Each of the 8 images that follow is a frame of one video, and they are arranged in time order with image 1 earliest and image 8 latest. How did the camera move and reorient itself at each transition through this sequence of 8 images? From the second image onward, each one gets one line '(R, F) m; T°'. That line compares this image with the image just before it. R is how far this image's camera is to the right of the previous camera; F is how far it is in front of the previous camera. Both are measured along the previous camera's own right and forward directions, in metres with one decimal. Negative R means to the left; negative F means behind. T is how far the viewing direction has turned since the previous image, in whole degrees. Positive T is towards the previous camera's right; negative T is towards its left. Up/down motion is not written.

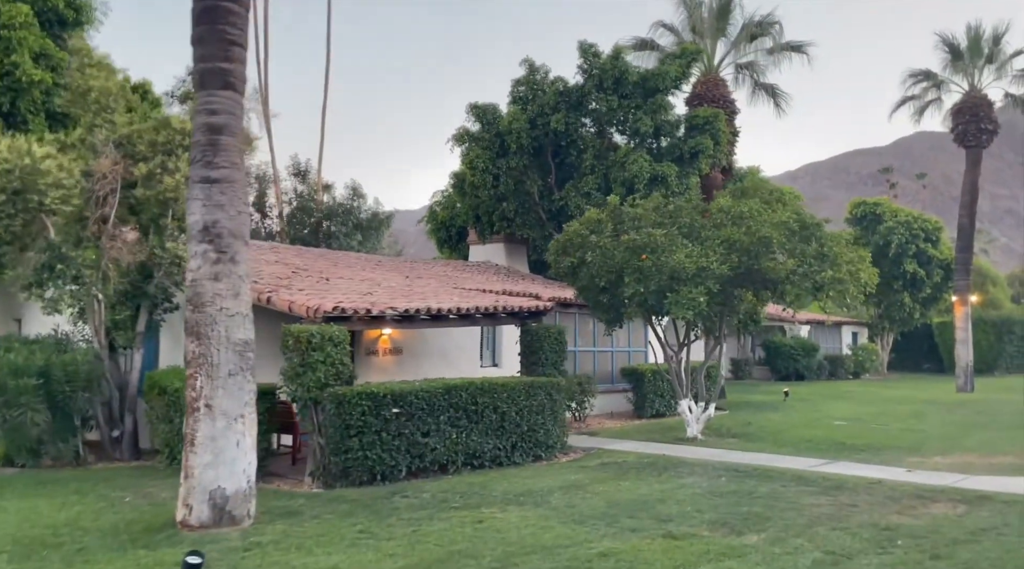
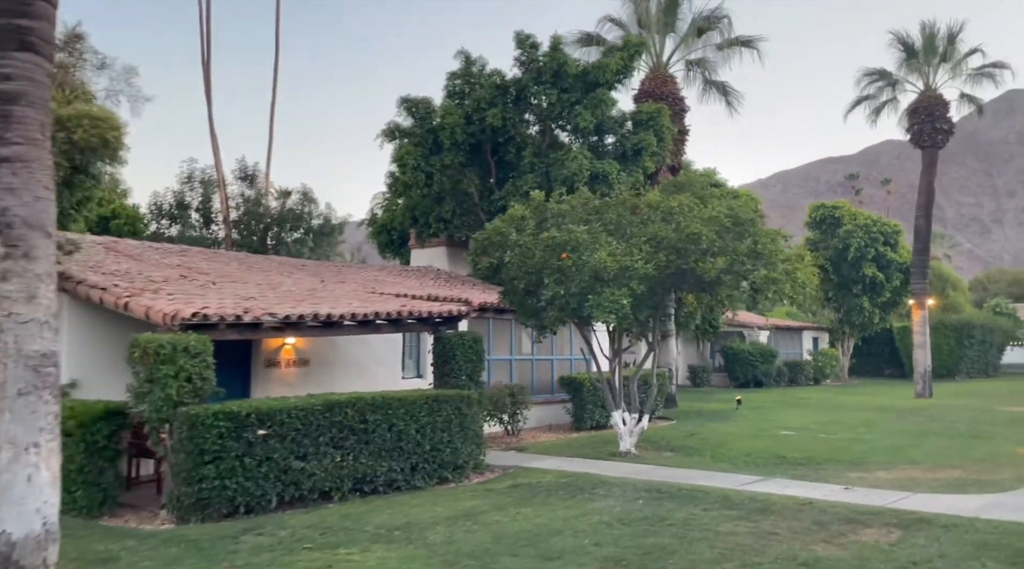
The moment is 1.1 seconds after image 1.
(+0.8, +1.1) m; +2°
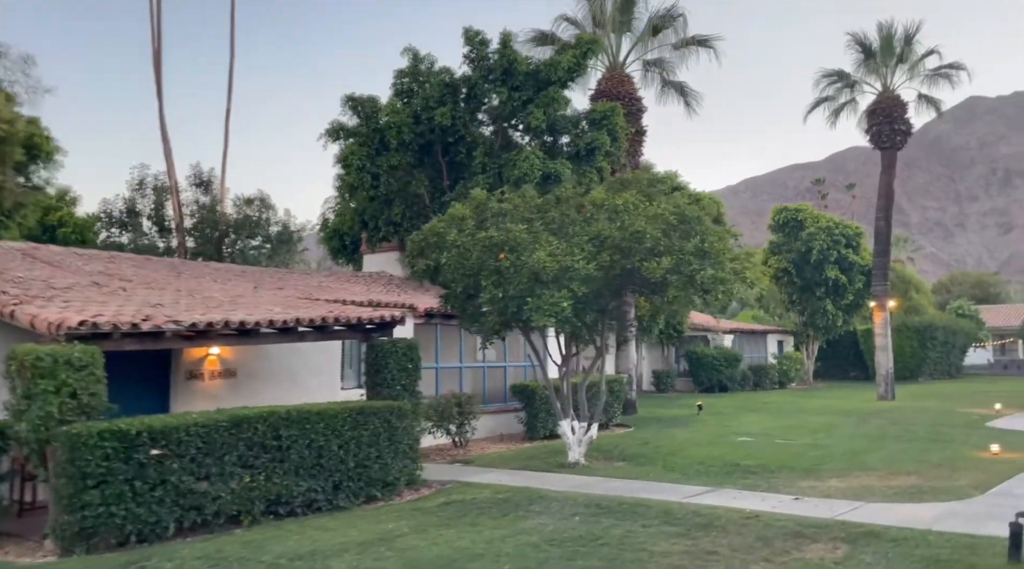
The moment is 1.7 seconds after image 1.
(+0.5, +0.6) m; +2°
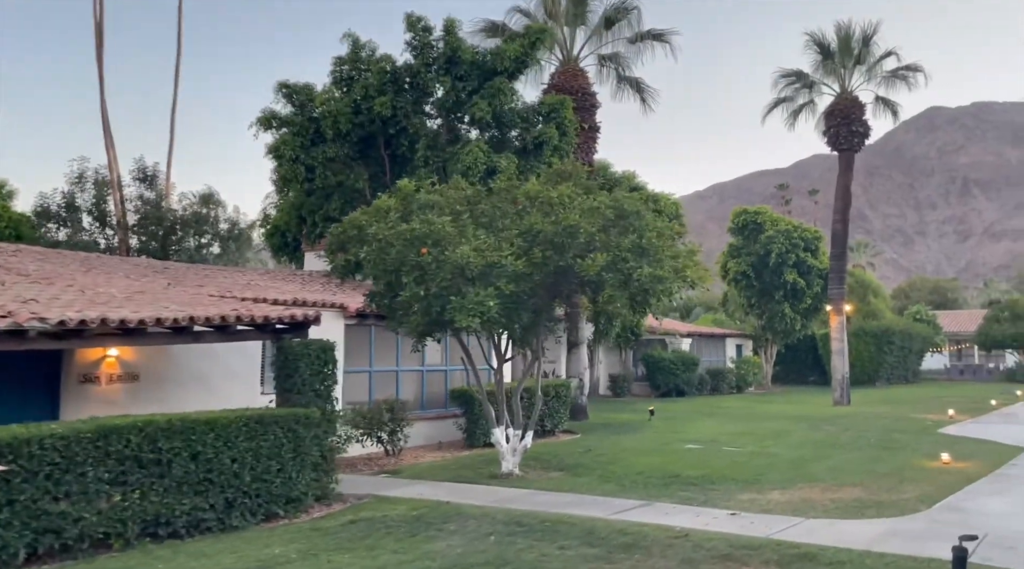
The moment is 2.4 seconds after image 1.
(+0.5, +0.8) m; +2°
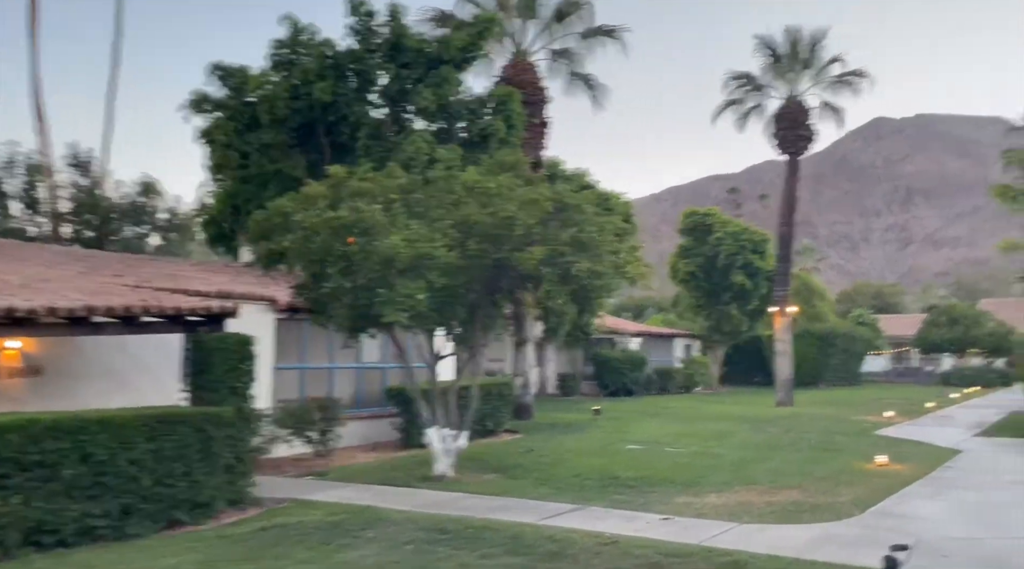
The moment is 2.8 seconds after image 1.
(+0.2, +0.5) m; +3°
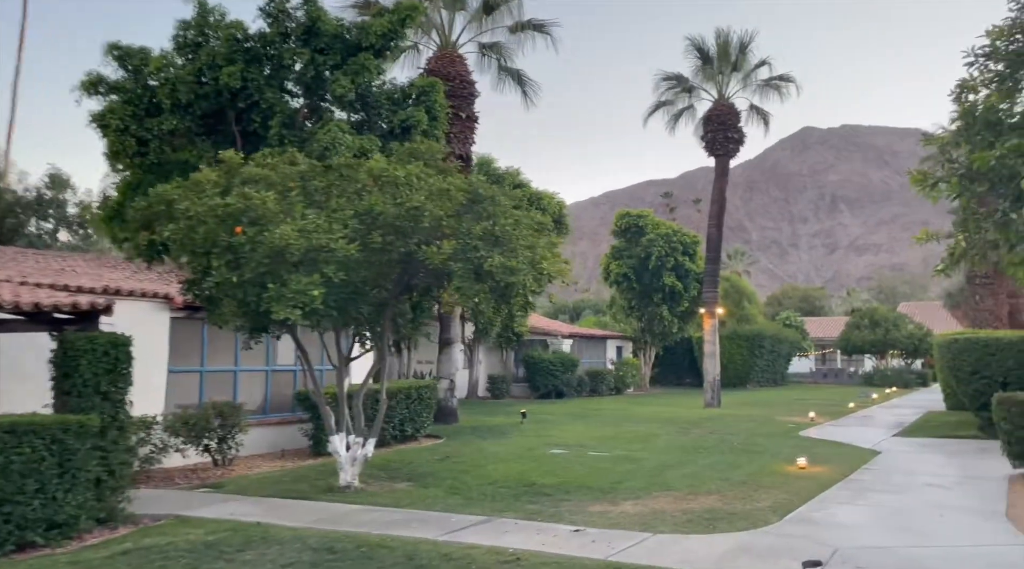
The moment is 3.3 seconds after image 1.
(+0.3, +0.7) m; +4°
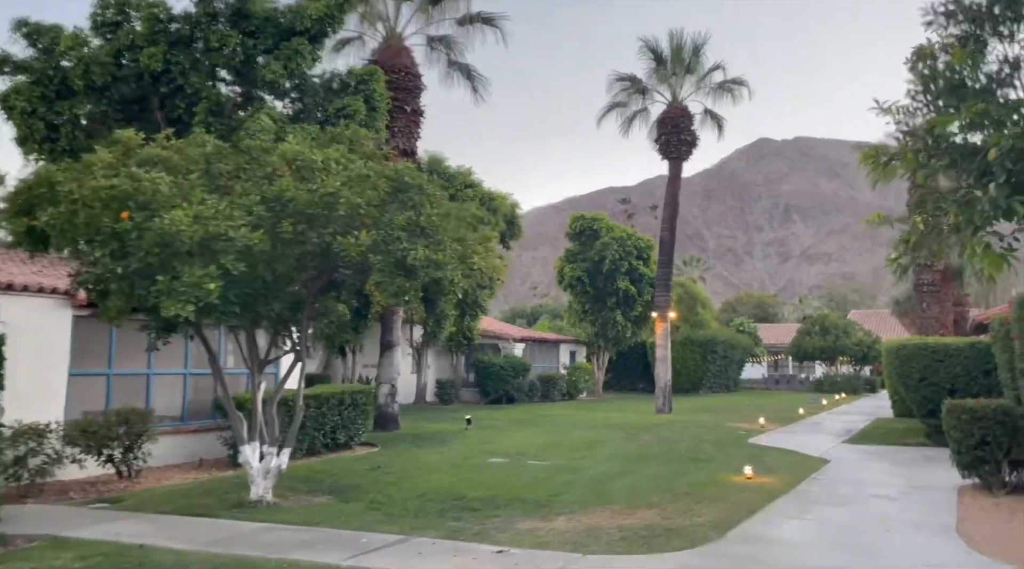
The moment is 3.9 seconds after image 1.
(+0.3, +0.8) m; +3°
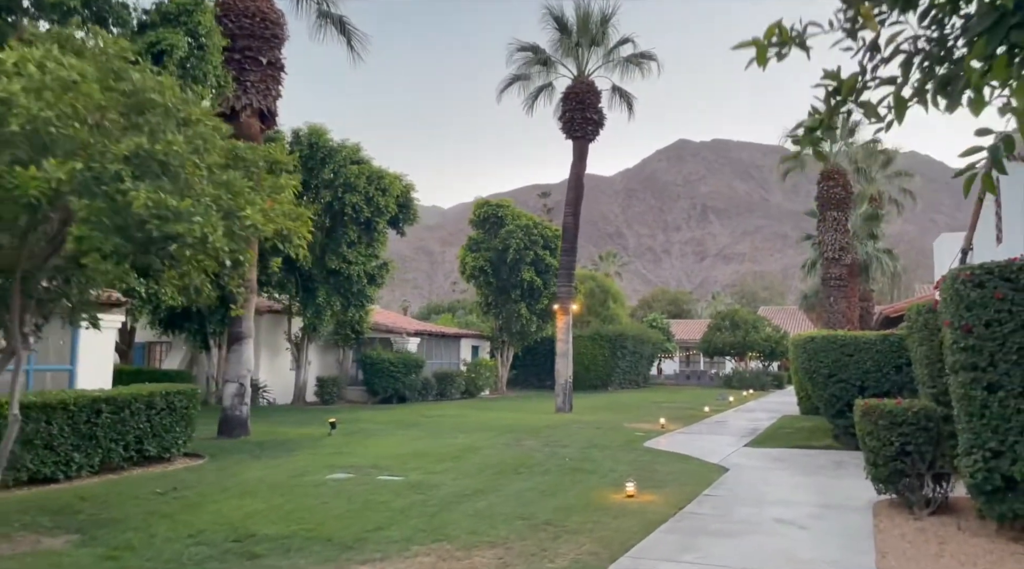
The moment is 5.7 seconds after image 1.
(+1.1, +2.4) m; +5°
